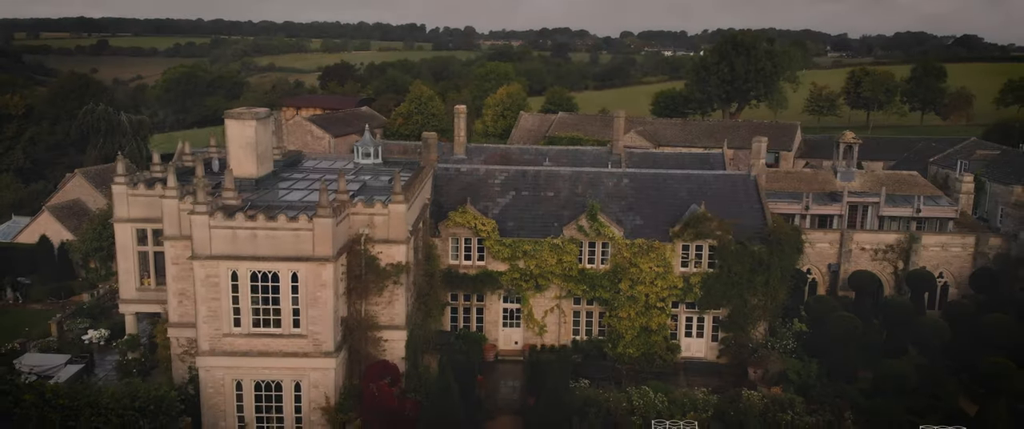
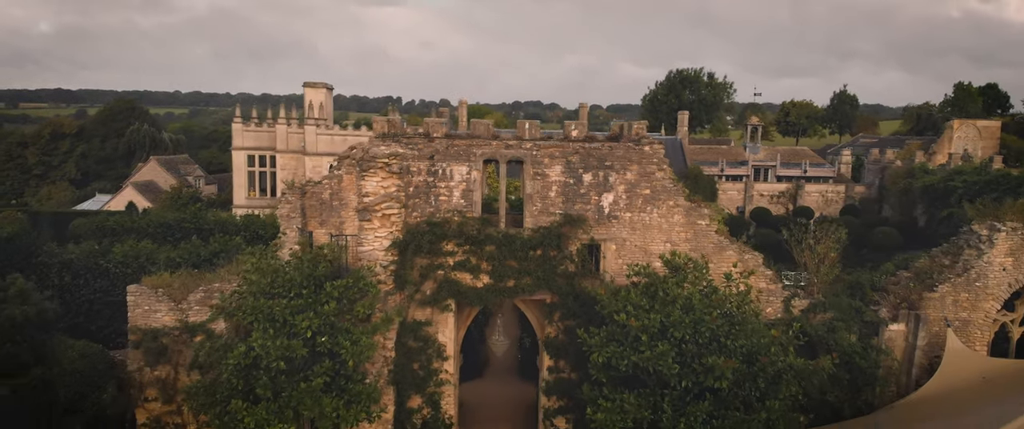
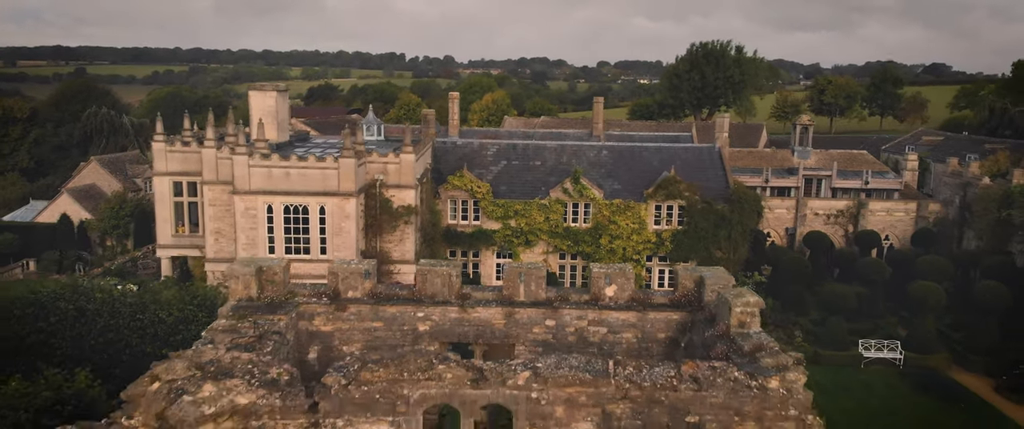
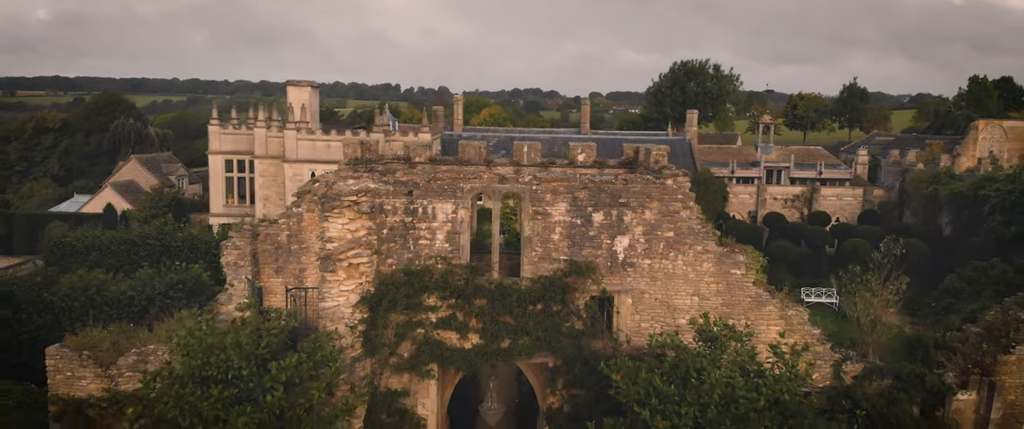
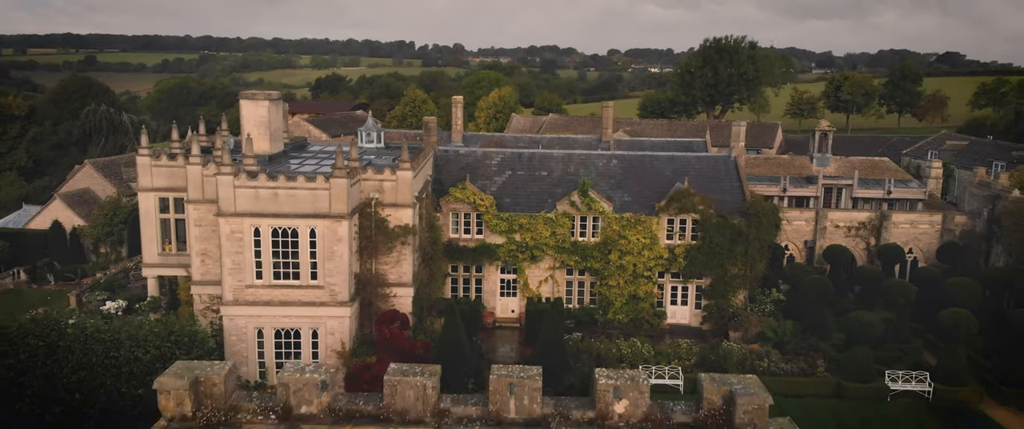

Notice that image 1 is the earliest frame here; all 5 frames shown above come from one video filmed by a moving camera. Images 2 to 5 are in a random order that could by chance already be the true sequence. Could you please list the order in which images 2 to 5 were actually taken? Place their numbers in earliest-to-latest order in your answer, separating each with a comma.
5, 3, 4, 2
